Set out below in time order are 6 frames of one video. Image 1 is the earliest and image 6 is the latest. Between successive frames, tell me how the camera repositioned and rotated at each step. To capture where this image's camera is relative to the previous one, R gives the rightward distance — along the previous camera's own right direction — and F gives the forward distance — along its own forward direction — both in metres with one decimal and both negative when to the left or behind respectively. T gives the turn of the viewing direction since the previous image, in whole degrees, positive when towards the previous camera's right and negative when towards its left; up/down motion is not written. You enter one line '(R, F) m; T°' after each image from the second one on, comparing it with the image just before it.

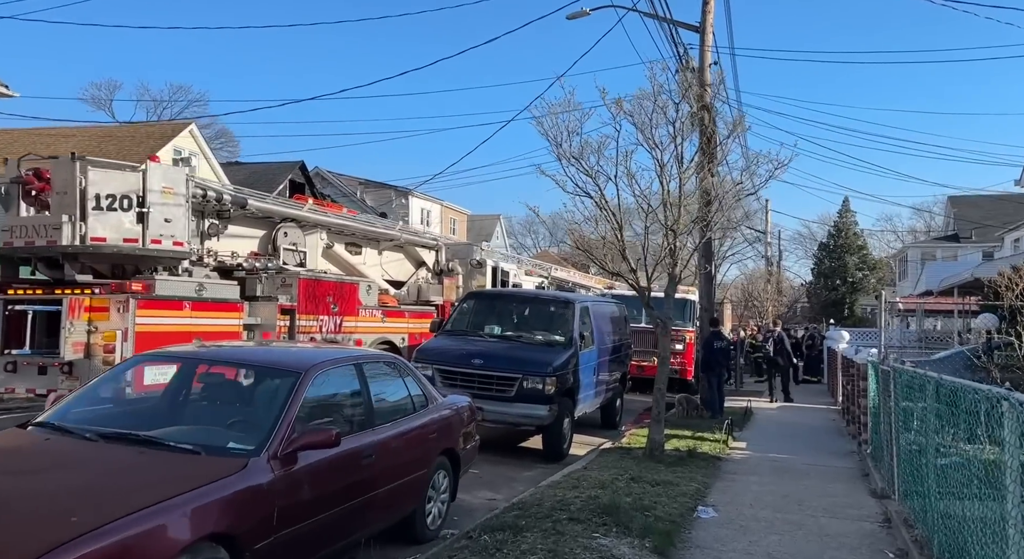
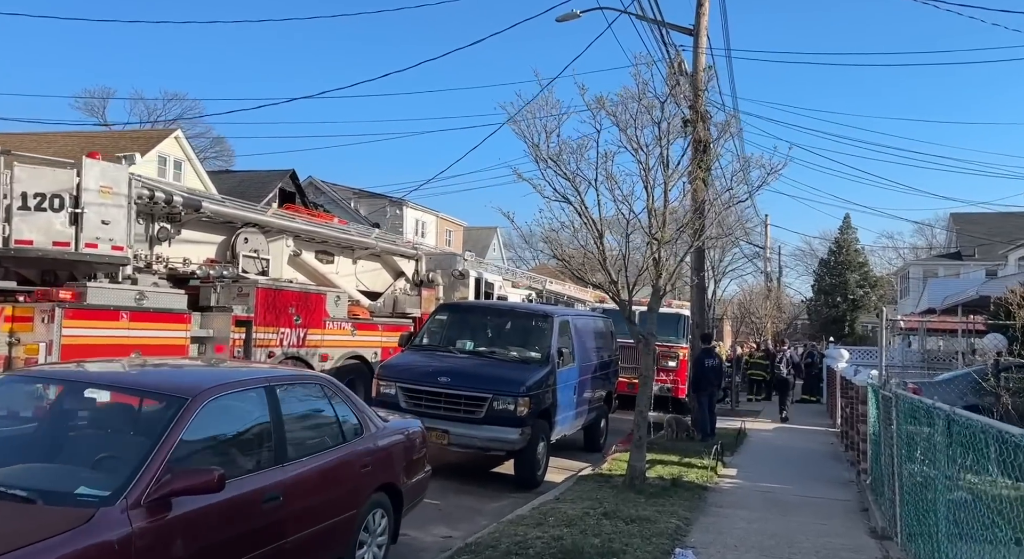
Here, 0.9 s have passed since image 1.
(+0.3, +0.7) m; 0°
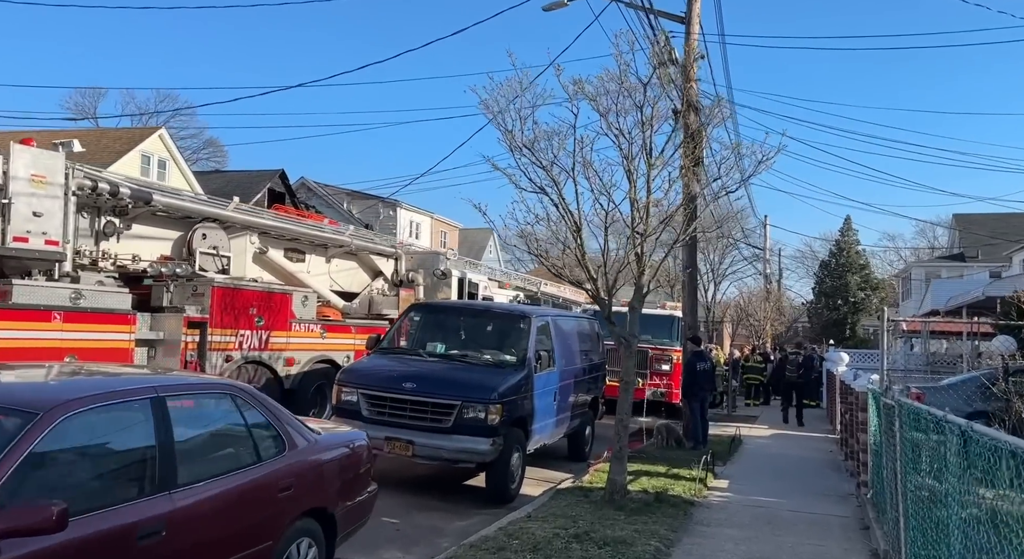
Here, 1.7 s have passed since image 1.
(+0.3, +0.7) m; 0°
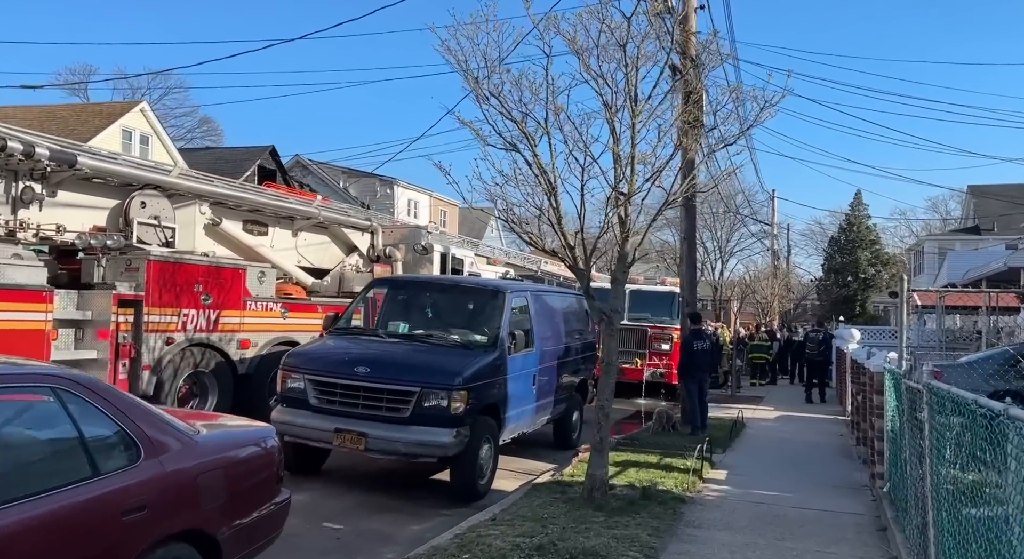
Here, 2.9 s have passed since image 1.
(+0.4, +1.0) m; -1°
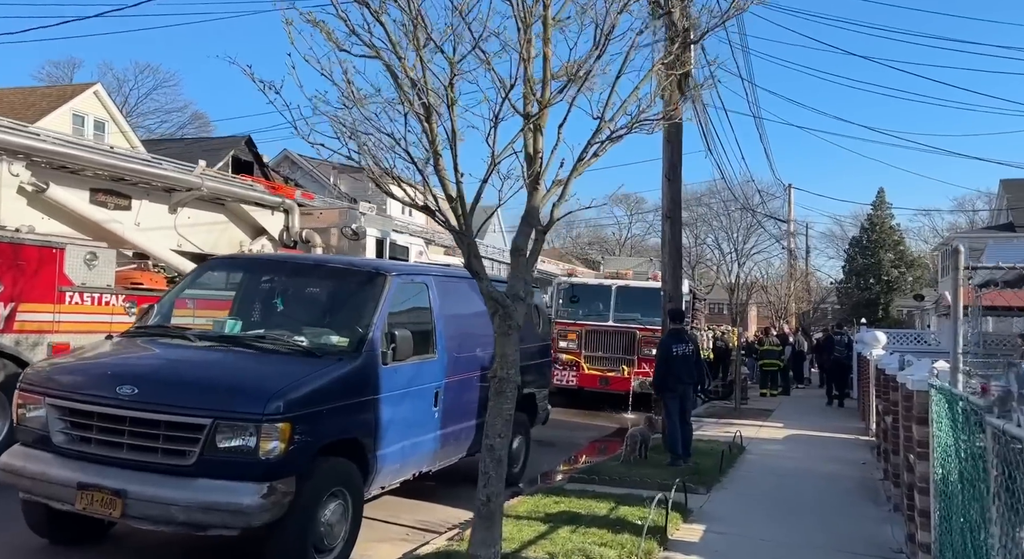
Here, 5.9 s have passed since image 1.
(+1.0, +2.5) m; -1°
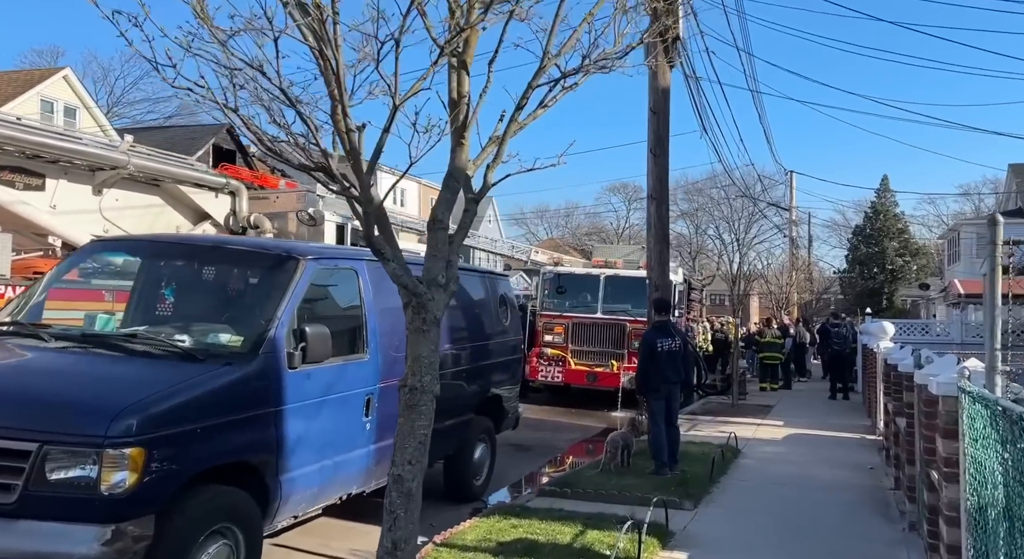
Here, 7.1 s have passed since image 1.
(+0.4, +1.0) m; 0°
